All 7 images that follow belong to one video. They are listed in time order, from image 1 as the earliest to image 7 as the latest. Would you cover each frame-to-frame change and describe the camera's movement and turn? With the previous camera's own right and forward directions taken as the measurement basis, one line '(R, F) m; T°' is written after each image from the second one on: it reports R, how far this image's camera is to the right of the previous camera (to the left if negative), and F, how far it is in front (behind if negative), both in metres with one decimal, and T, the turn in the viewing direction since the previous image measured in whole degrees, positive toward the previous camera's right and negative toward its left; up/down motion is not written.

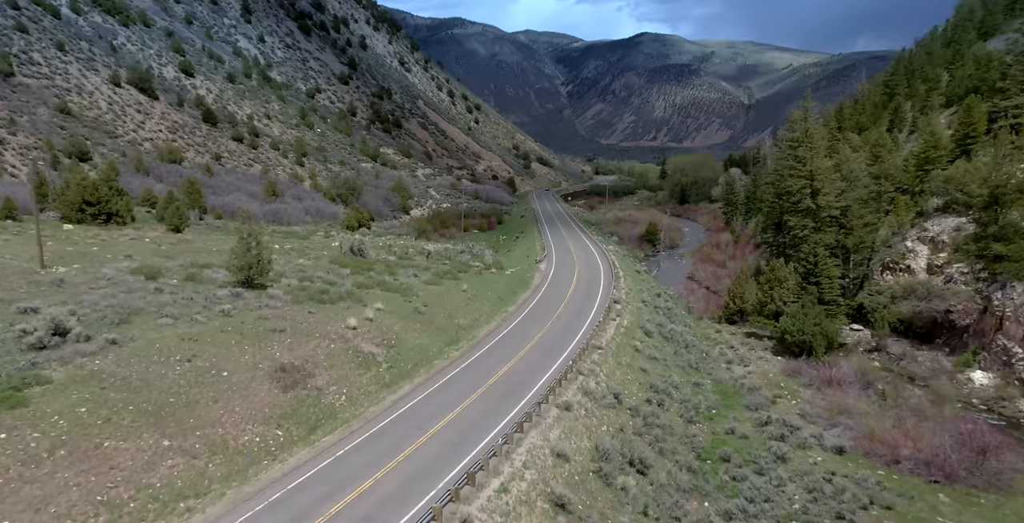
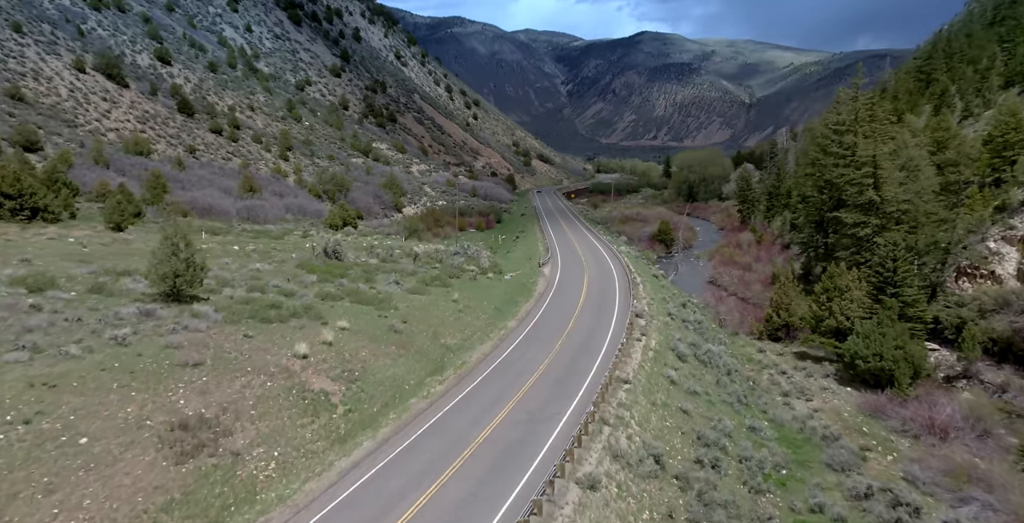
(0.0, +7.3) m; 0°
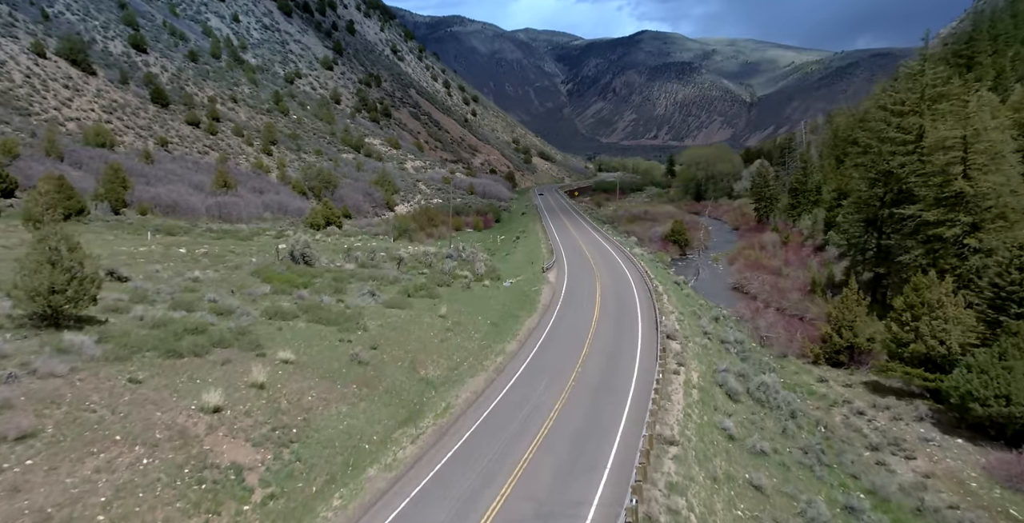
(0.0, +6.9) m; 0°
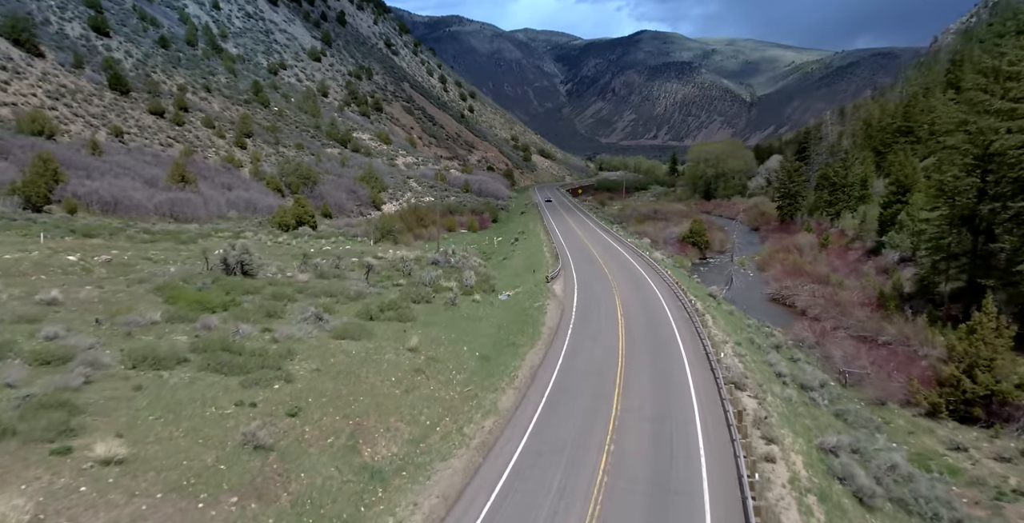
(+0.1, +8.8) m; 0°
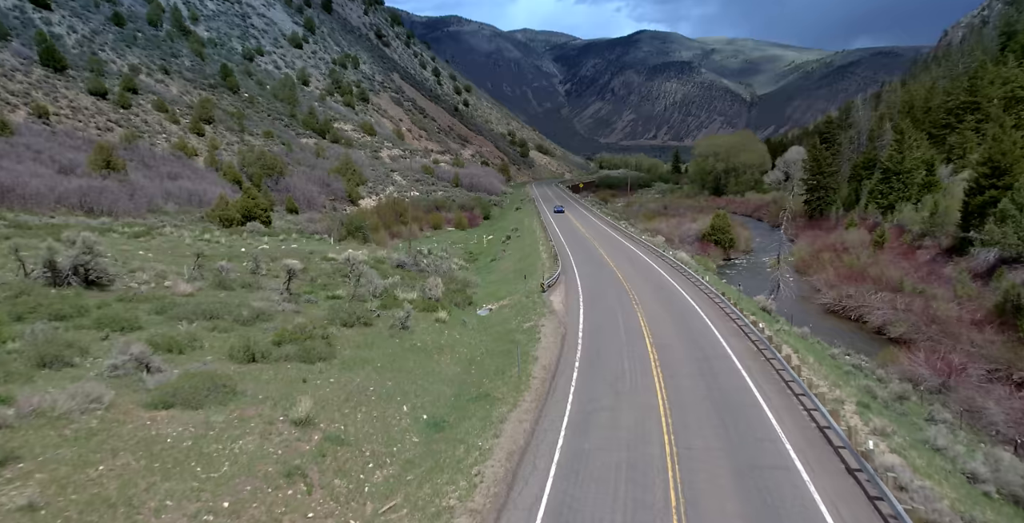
(+0.8, +10.3) m; 0°
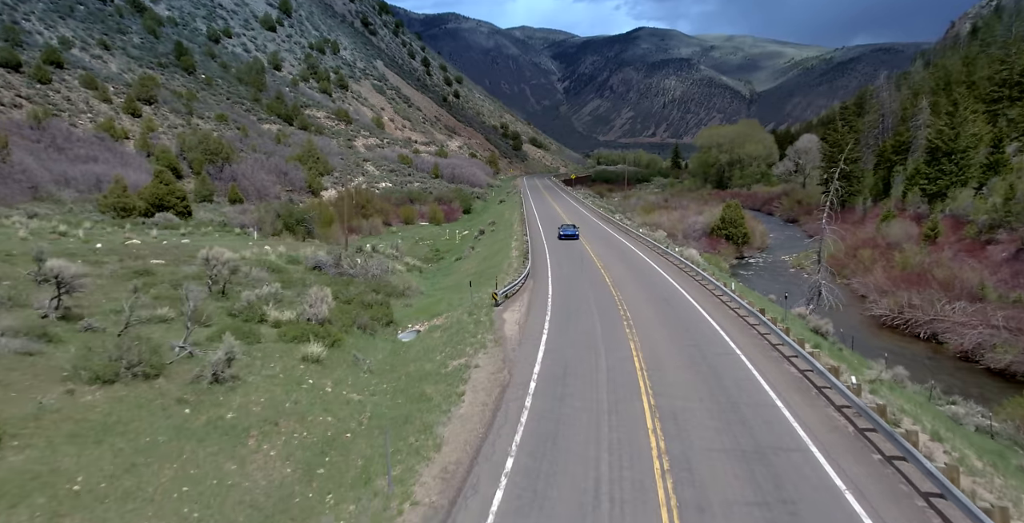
(+2.2, +9.6) m; 0°
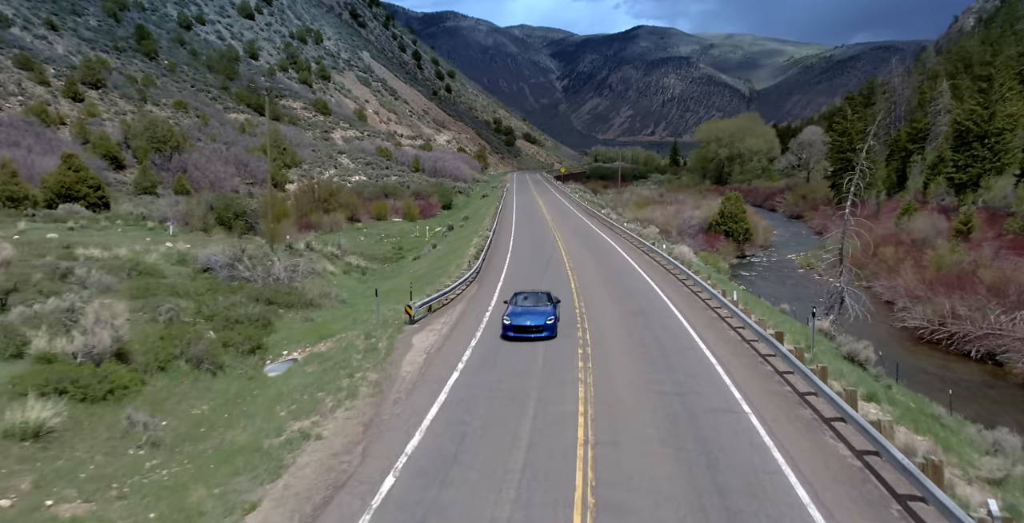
(+2.2, +6.1) m; 0°
